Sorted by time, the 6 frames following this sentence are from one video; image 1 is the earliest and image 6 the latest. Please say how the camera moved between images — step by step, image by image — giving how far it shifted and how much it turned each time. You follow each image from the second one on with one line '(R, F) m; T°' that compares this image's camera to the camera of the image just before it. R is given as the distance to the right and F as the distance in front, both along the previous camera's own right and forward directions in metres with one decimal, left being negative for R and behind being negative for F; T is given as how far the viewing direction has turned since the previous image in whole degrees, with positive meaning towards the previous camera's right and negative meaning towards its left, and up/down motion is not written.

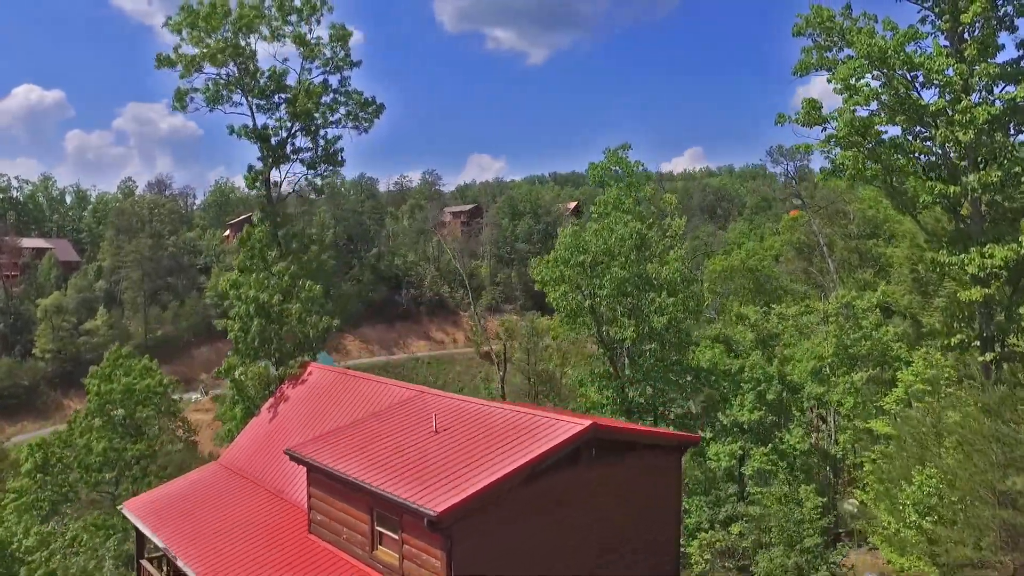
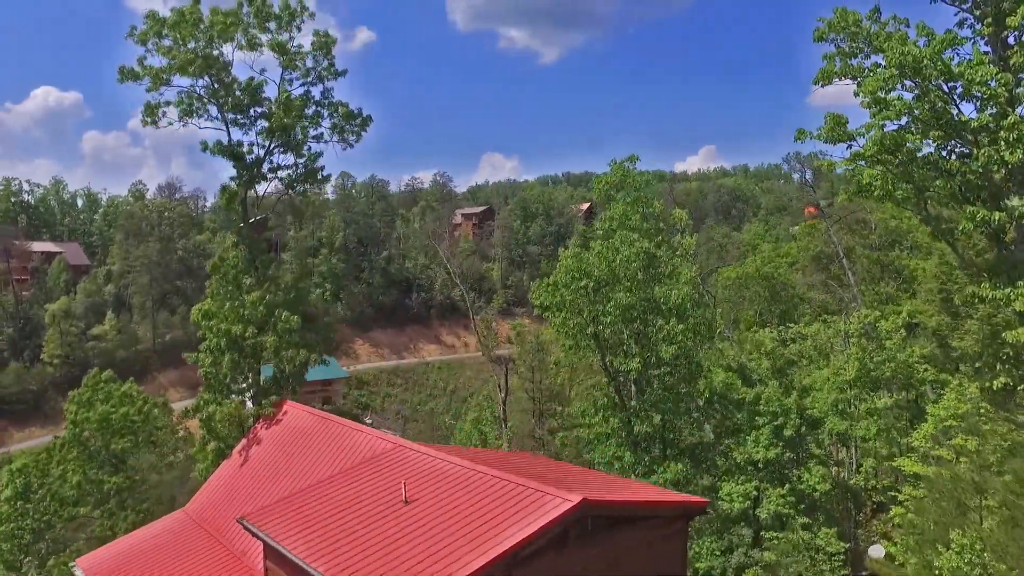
(+0.2, +0.7) m; -1°
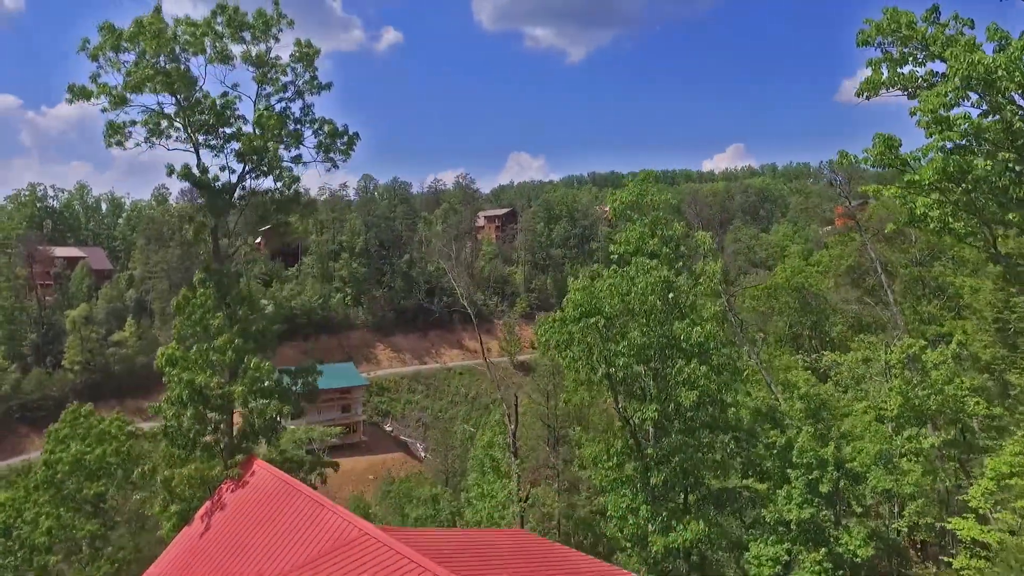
(+0.2, +0.9) m; -2°
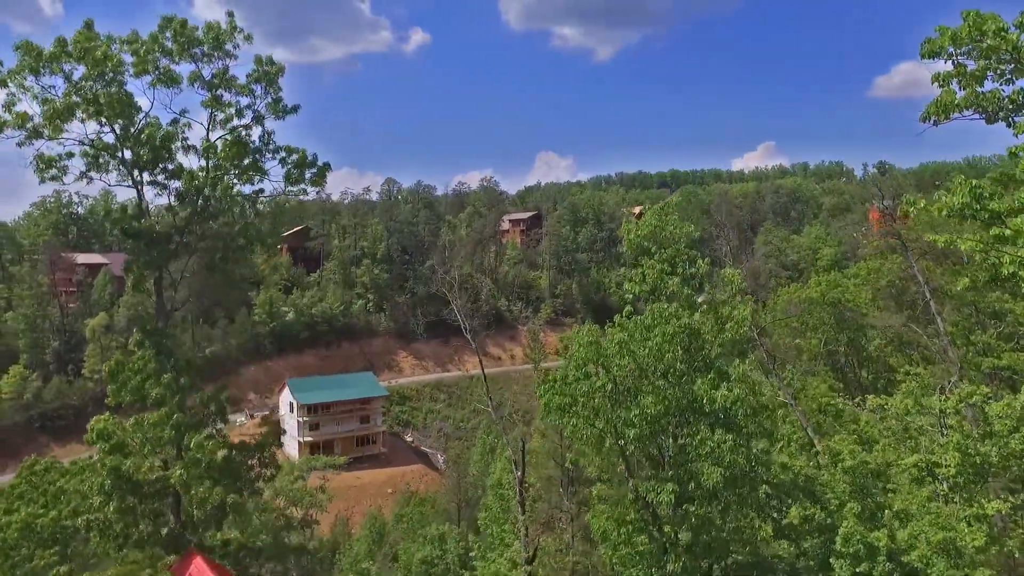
(+0.3, +1.2) m; -2°
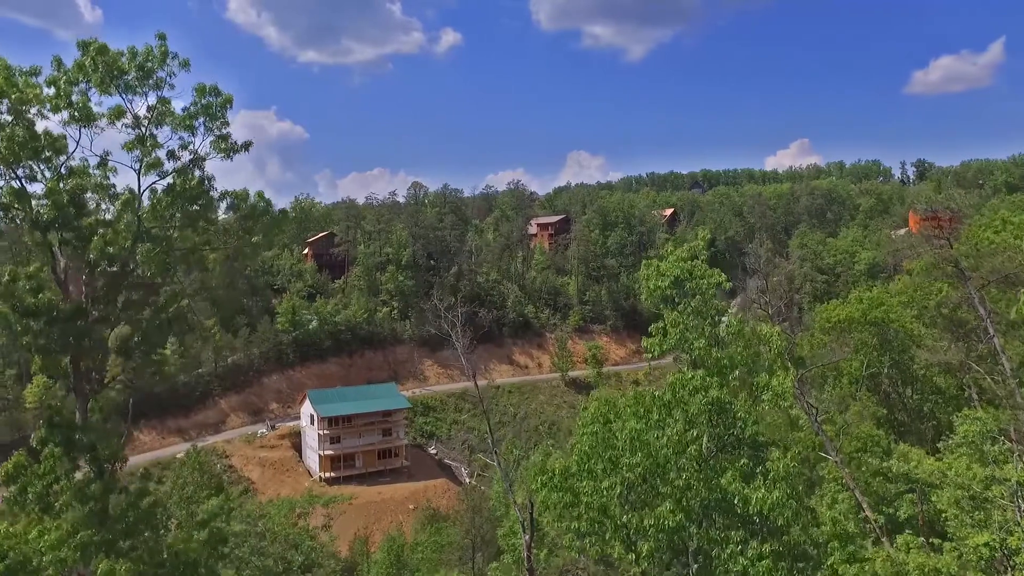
(+0.3, +1.2) m; -2°
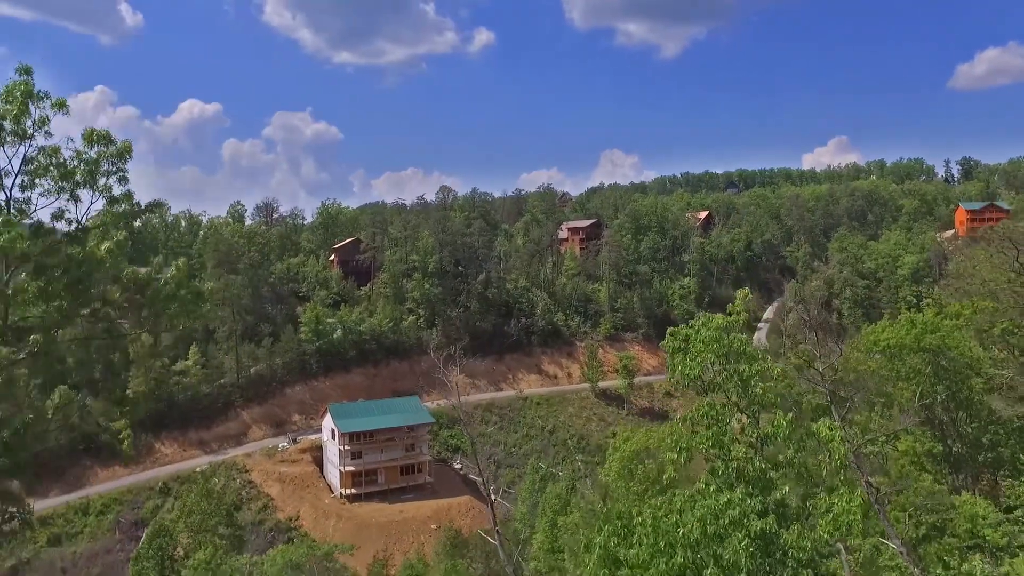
(+0.3, +1.5) m; -2°
